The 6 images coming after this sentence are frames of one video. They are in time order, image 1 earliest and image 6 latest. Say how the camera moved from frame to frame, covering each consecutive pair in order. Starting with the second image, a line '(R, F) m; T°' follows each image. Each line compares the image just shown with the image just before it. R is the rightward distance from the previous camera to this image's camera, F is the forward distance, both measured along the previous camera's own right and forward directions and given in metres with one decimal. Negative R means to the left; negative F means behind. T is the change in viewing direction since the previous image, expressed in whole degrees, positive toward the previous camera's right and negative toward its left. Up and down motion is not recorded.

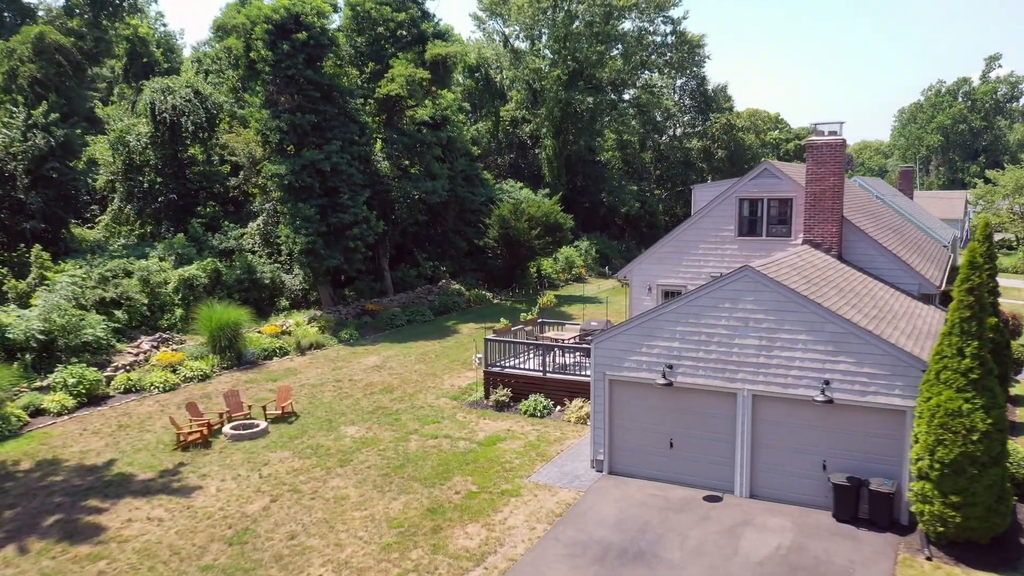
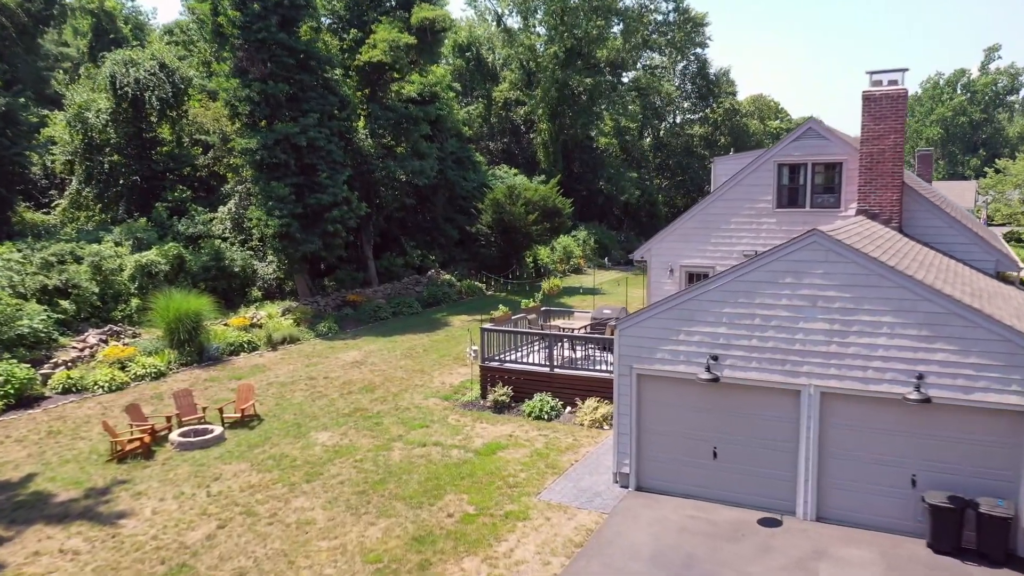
(-0.2, +2.3) m; +1°
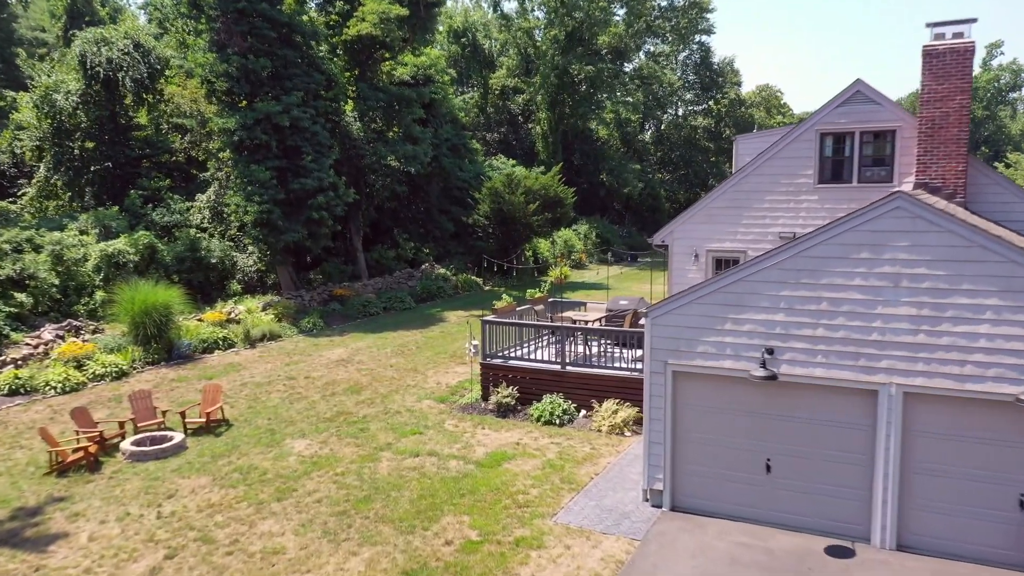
(-0.2, +1.7) m; 0°
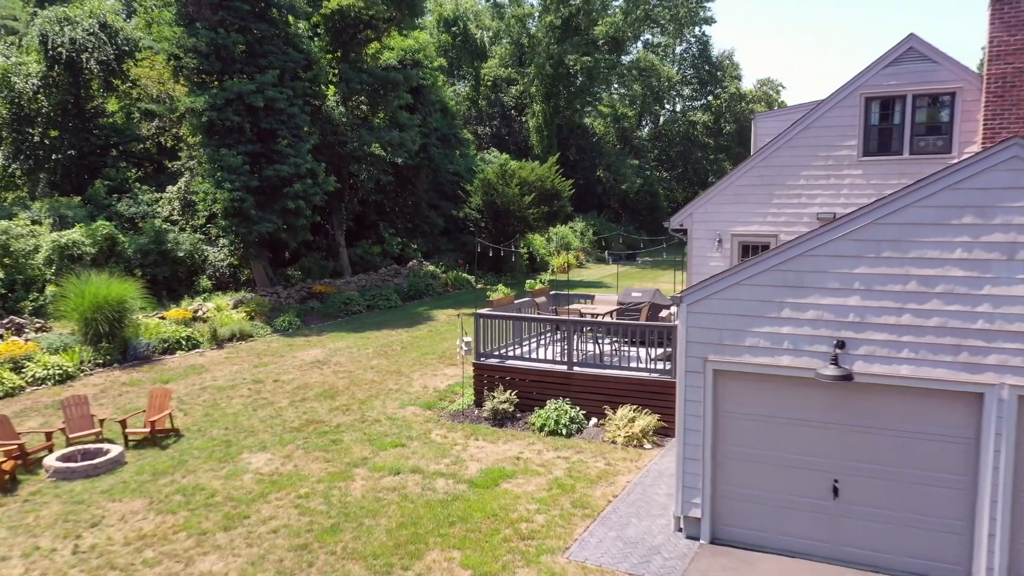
(-0.1, +1.6) m; +1°
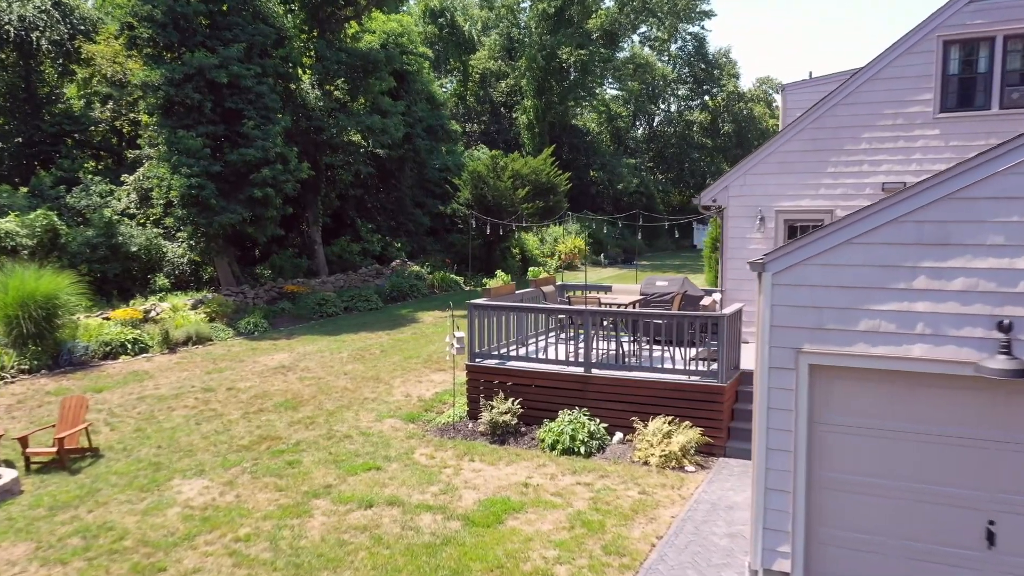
(-0.2, +1.9) m; +1°
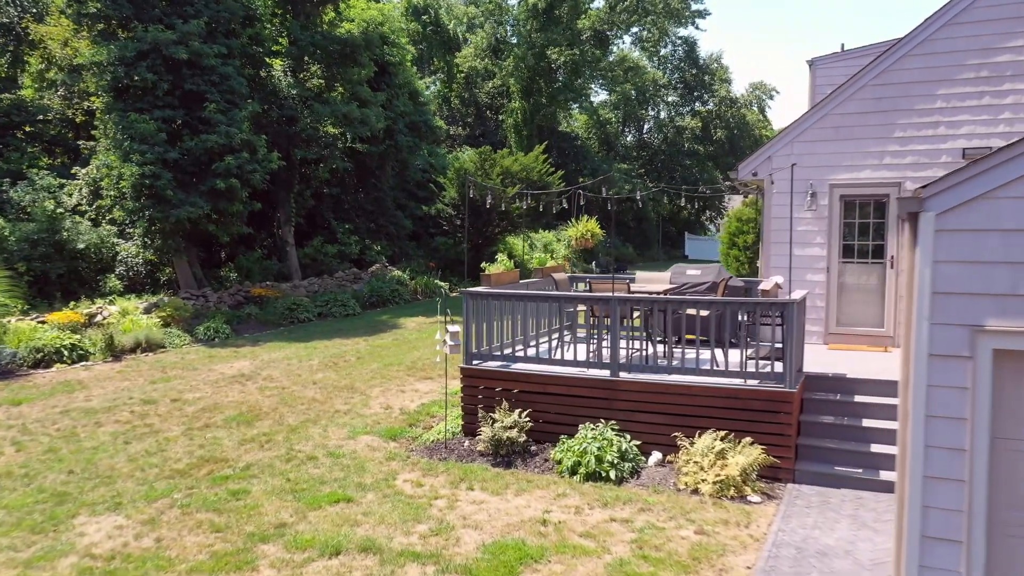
(-0.2, +1.6) m; +1°
